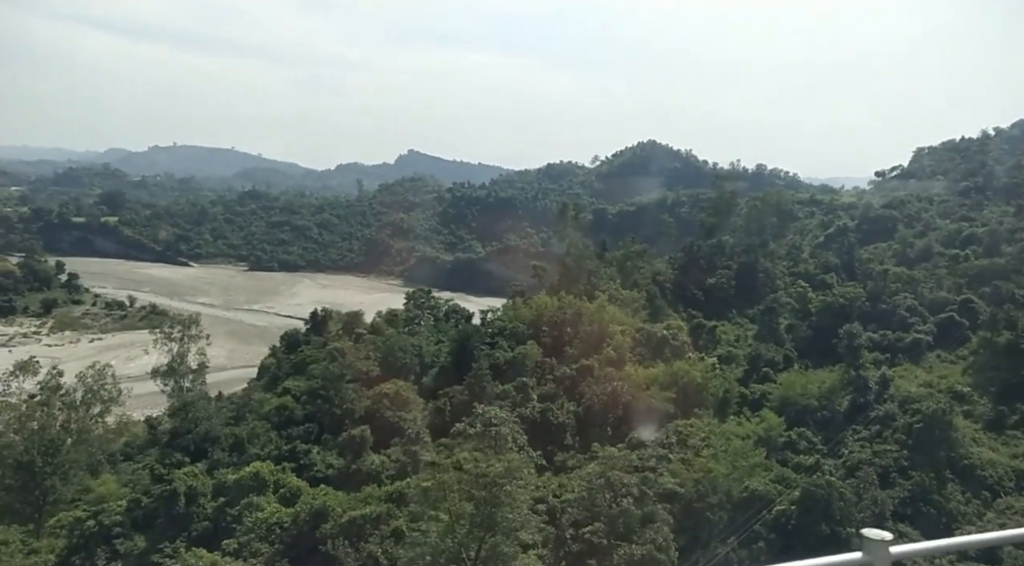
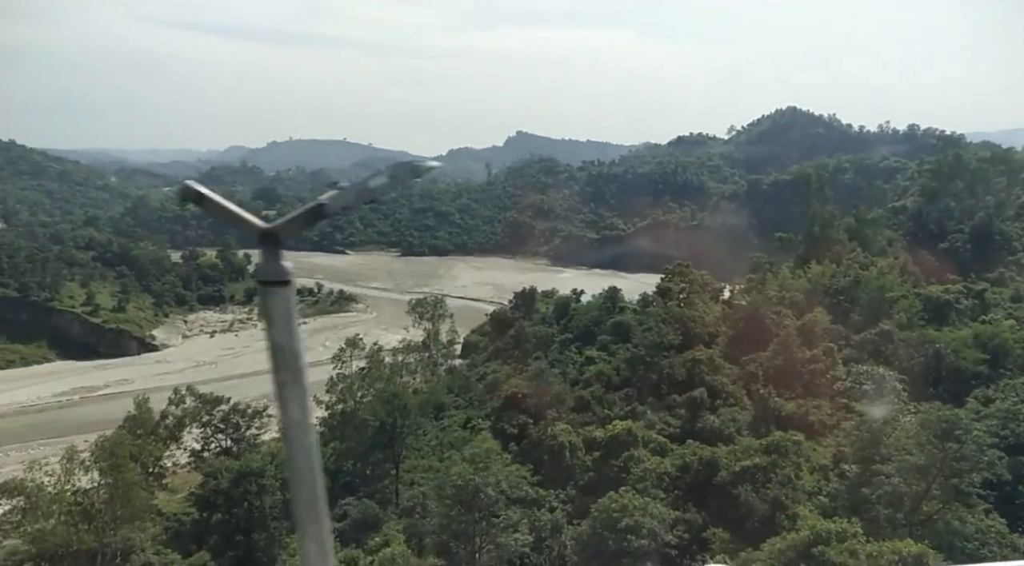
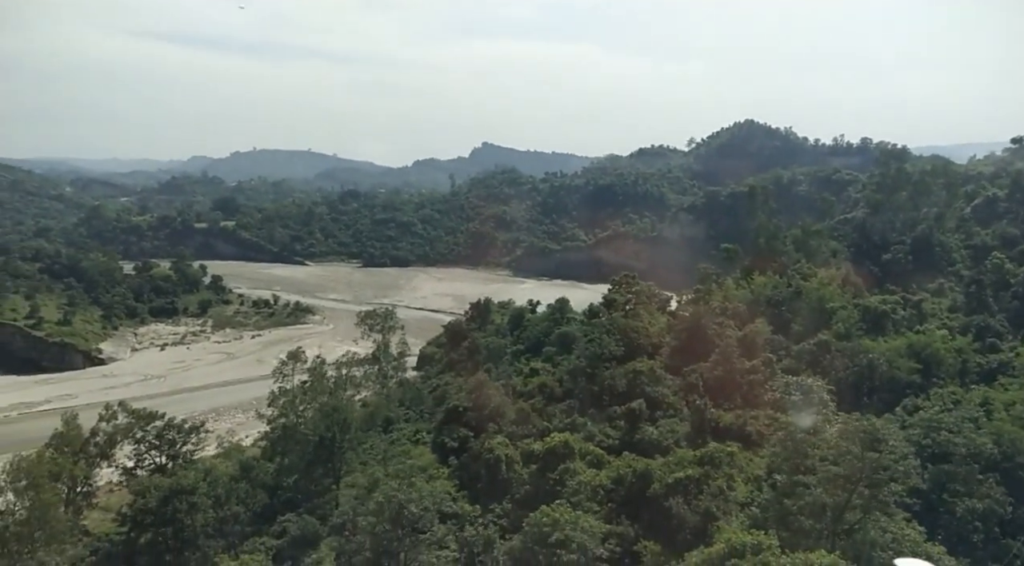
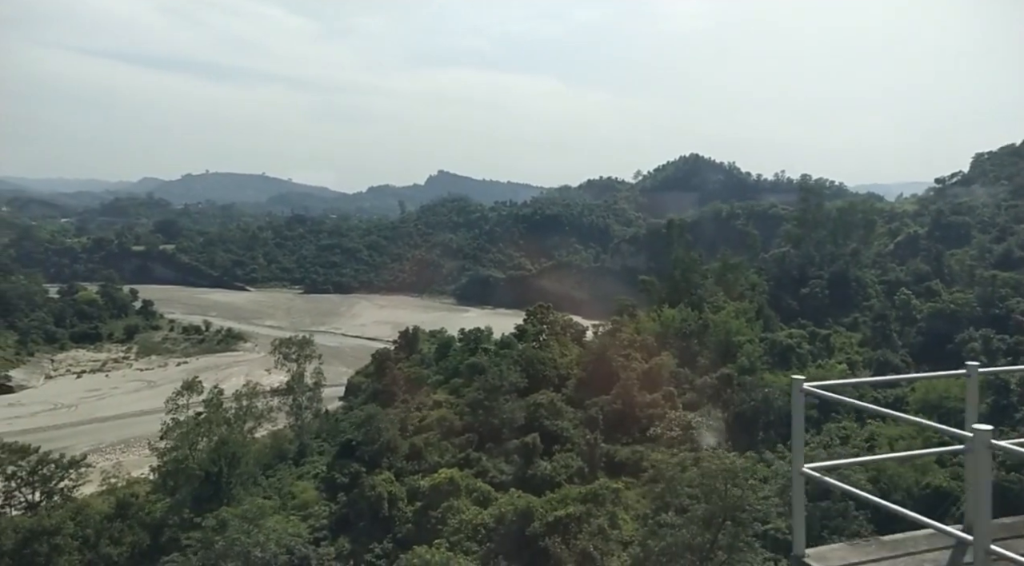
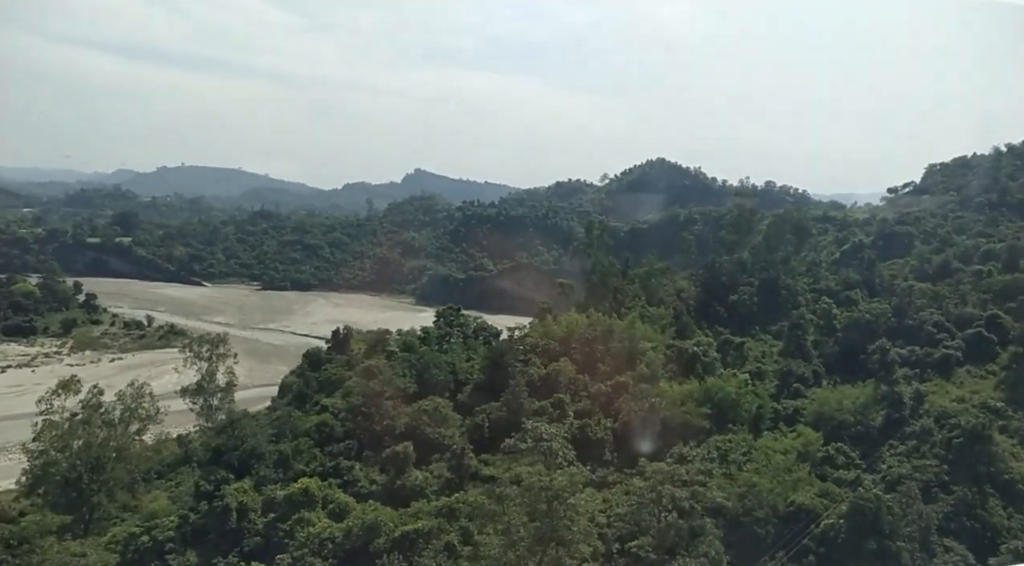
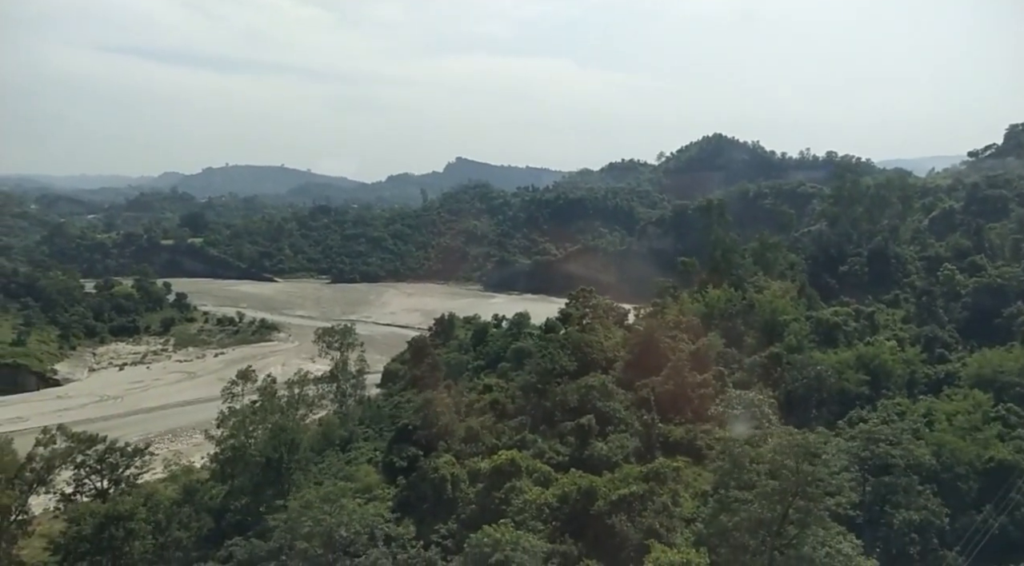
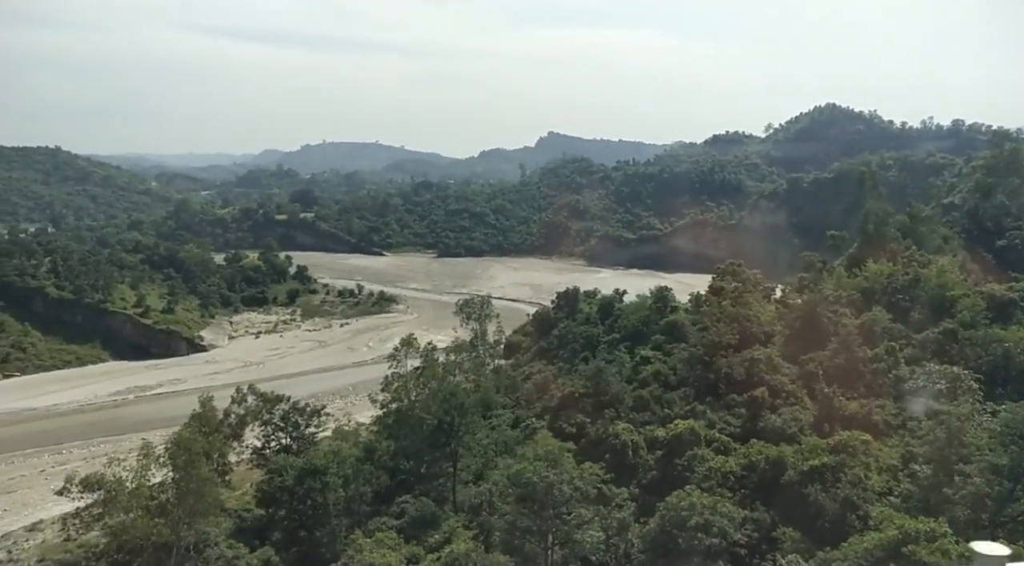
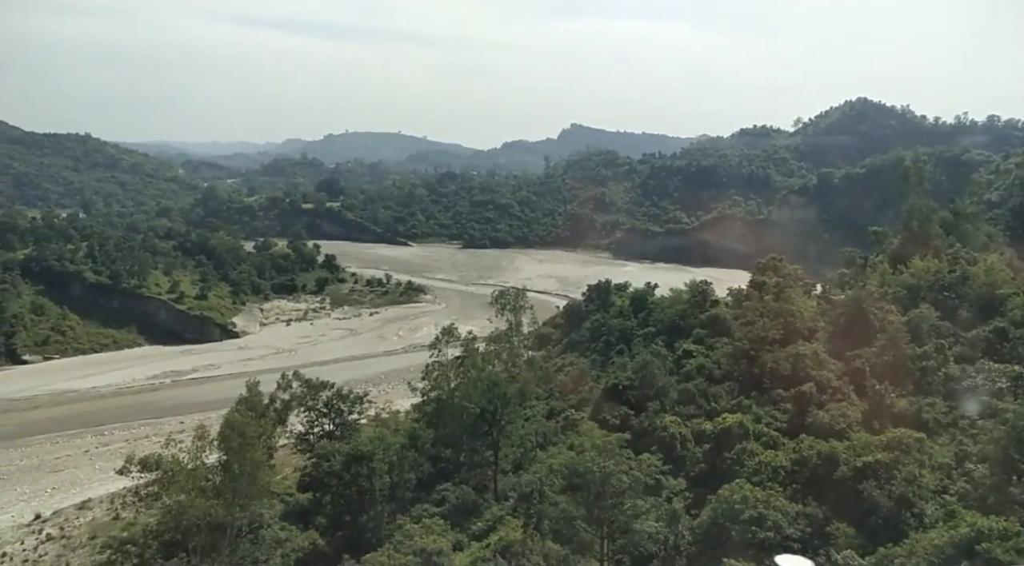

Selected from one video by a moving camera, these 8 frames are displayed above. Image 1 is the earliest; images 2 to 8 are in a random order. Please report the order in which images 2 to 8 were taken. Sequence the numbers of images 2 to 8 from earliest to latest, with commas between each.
5, 4, 6, 3, 2, 7, 8
